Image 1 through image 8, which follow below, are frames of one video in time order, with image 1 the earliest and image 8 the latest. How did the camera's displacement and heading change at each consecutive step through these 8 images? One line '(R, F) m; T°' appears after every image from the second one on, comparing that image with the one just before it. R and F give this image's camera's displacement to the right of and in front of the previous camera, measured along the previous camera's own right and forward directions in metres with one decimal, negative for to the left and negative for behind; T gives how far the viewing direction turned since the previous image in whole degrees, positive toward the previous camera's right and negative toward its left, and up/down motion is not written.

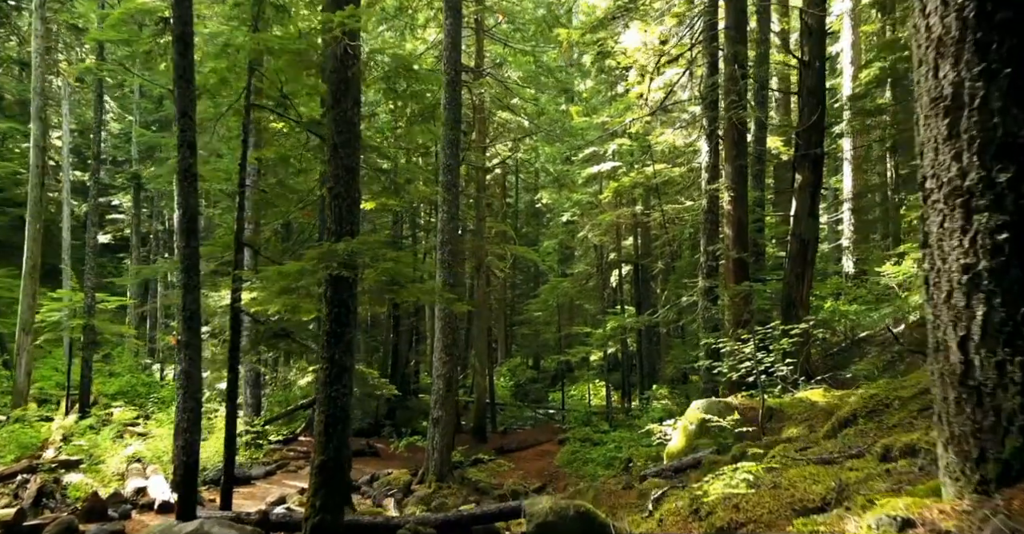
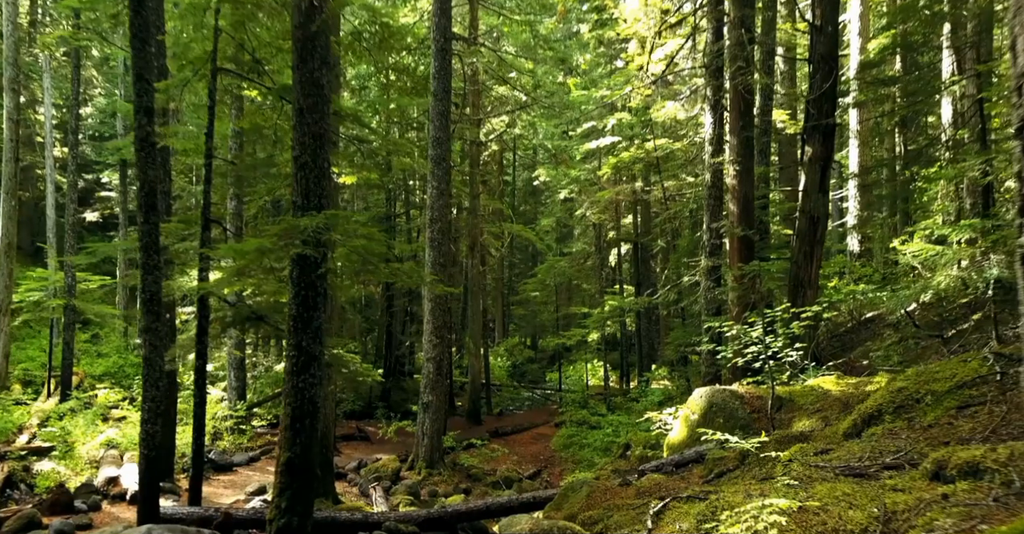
(+0.1, +0.8) m; 0°
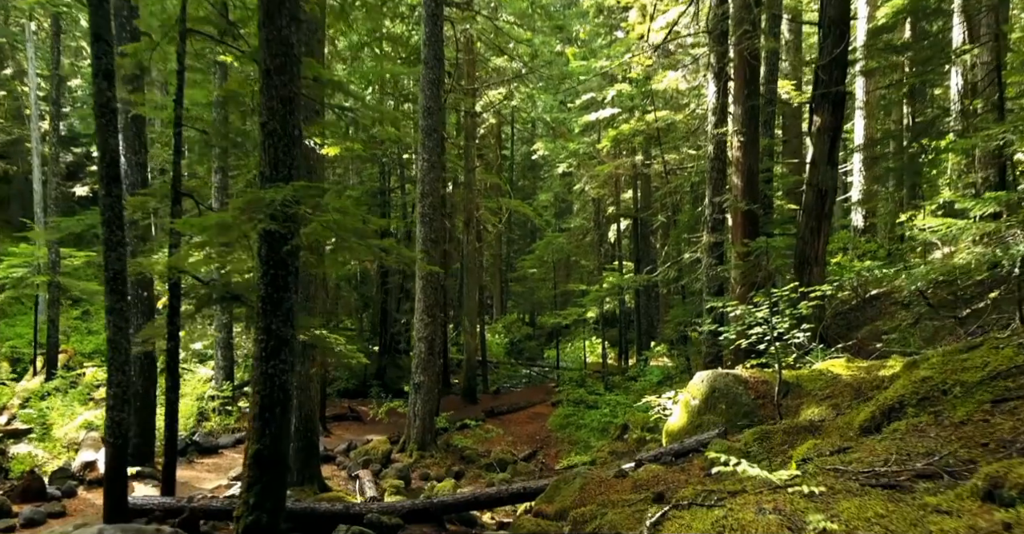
(+0.1, +0.6) m; 0°
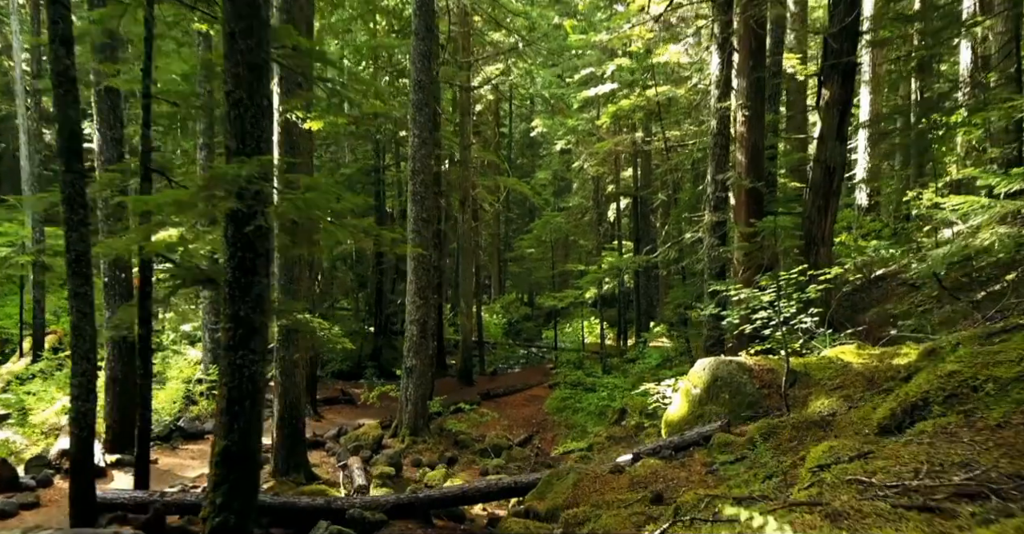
(+0.1, +0.5) m; 0°
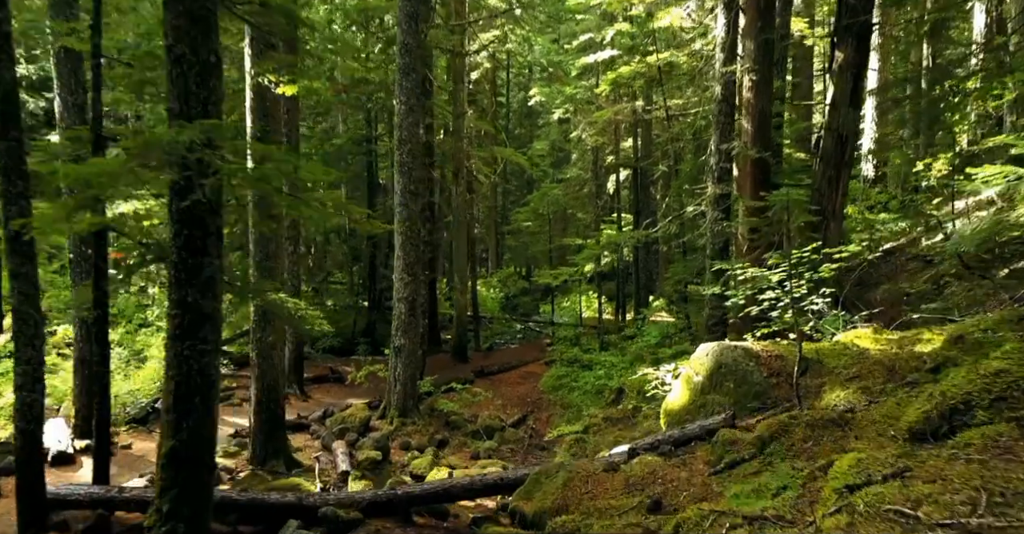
(+0.1, +0.7) m; 0°
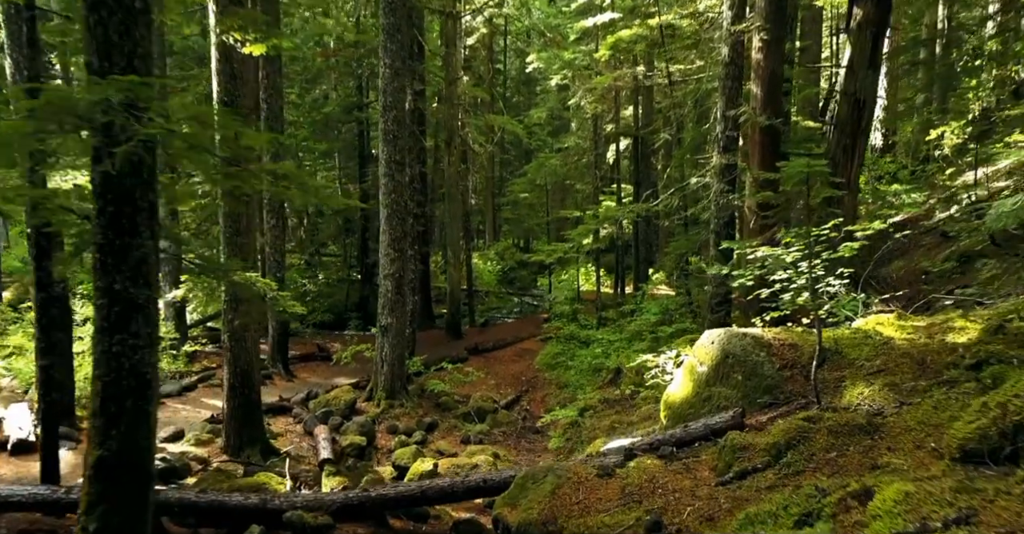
(+0.1, +0.8) m; 0°
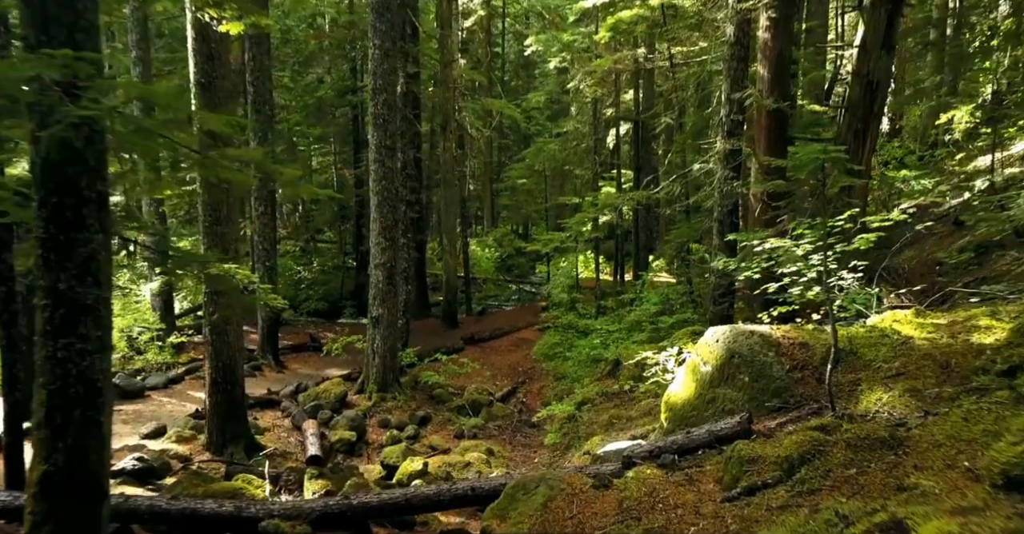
(+0.1, +0.5) m; 0°
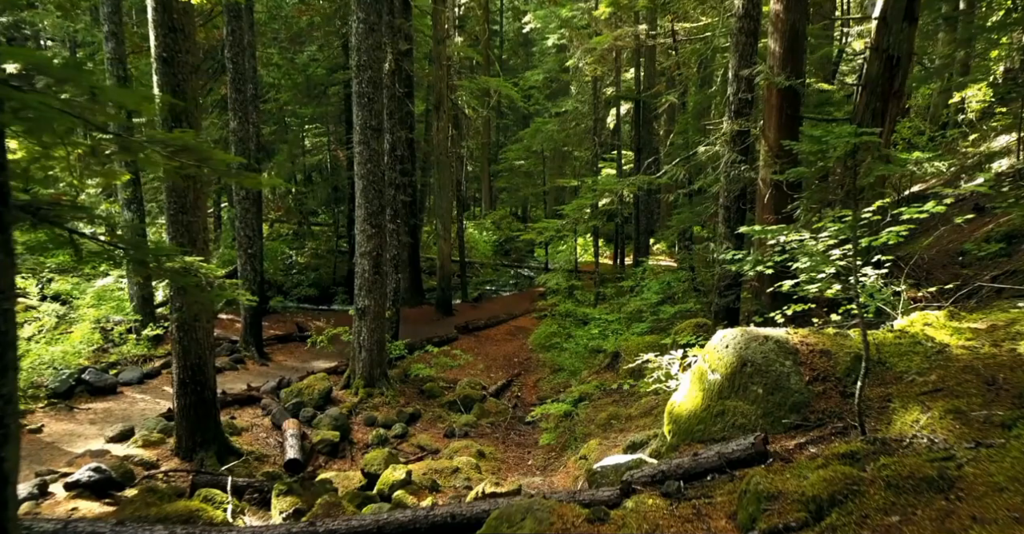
(+0.1, +0.7) m; 0°
